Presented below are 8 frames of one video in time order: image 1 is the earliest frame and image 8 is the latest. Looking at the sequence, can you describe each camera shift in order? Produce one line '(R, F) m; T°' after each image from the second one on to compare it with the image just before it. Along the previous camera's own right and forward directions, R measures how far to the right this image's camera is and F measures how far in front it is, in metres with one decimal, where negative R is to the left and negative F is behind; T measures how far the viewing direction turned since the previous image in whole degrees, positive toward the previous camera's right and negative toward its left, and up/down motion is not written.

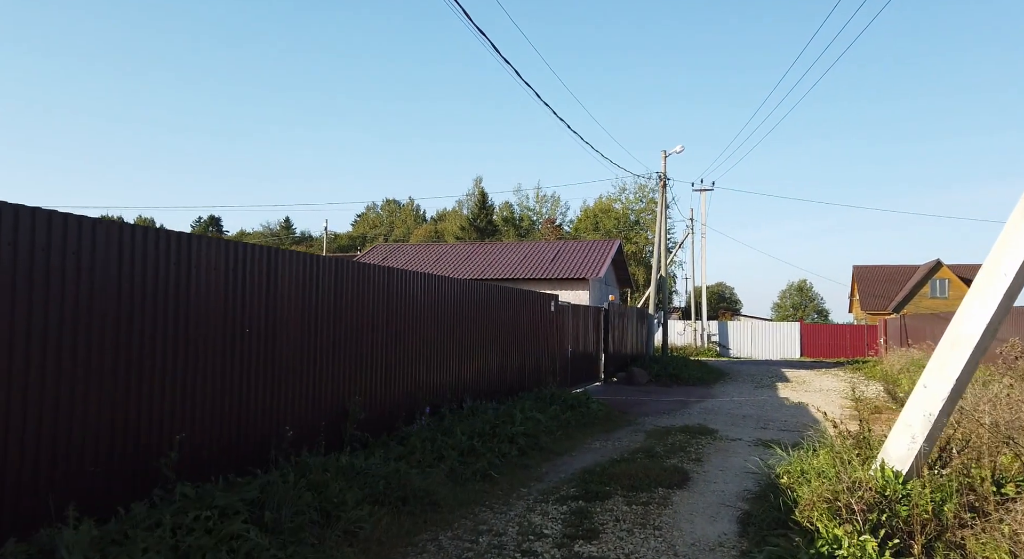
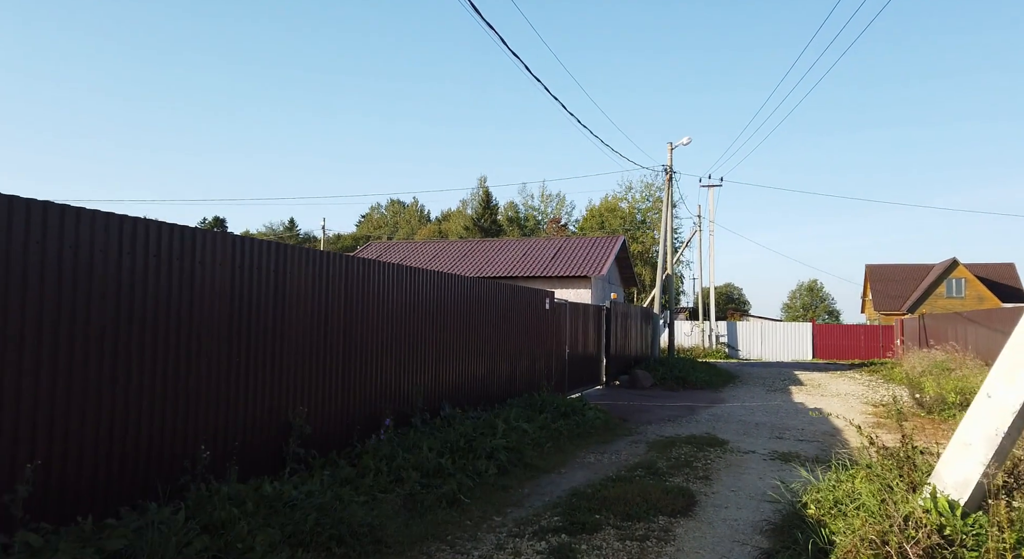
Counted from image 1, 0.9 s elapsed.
(+0.3, +1.0) m; -1°
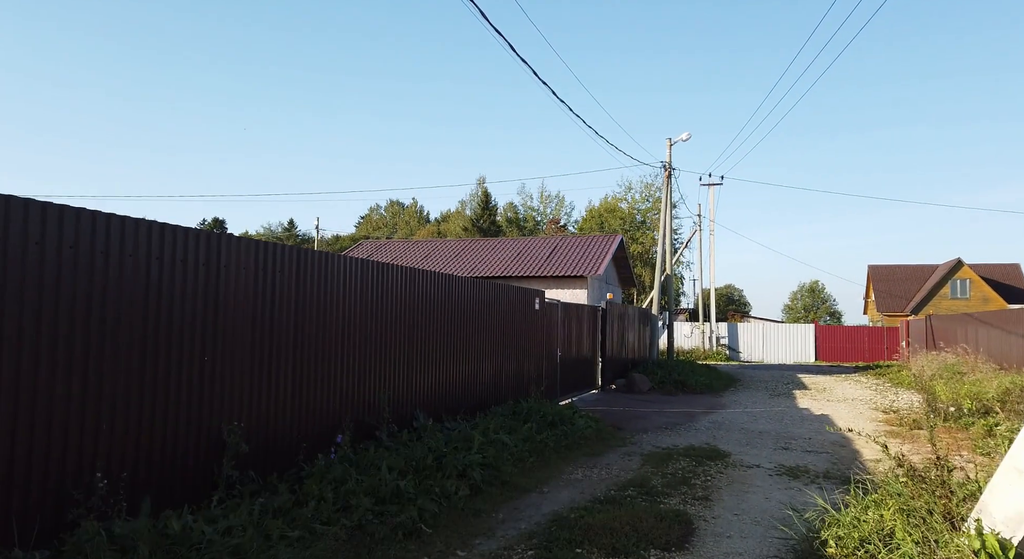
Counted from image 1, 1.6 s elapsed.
(+0.2, +0.7) m; 0°
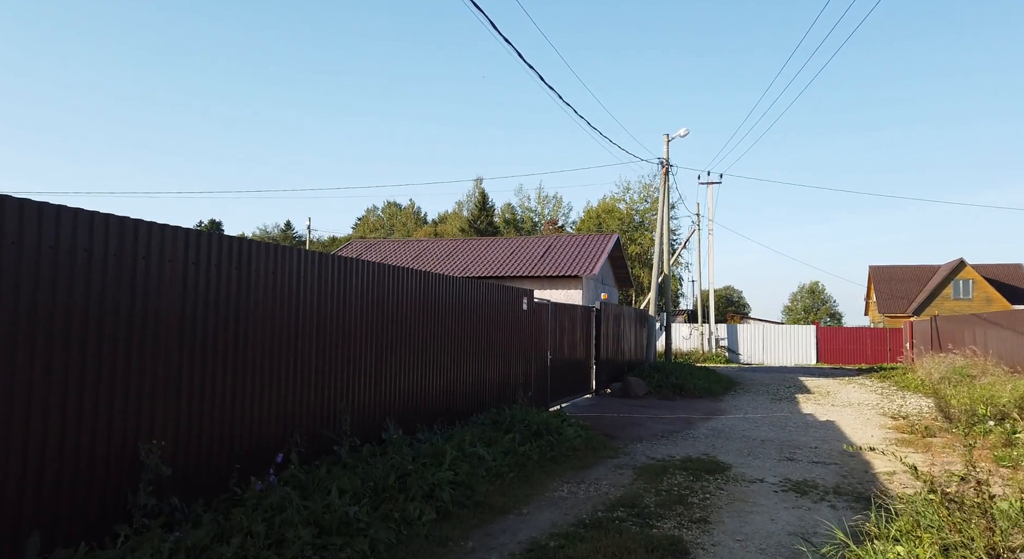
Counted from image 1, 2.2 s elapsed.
(+0.2, +0.6) m; 0°
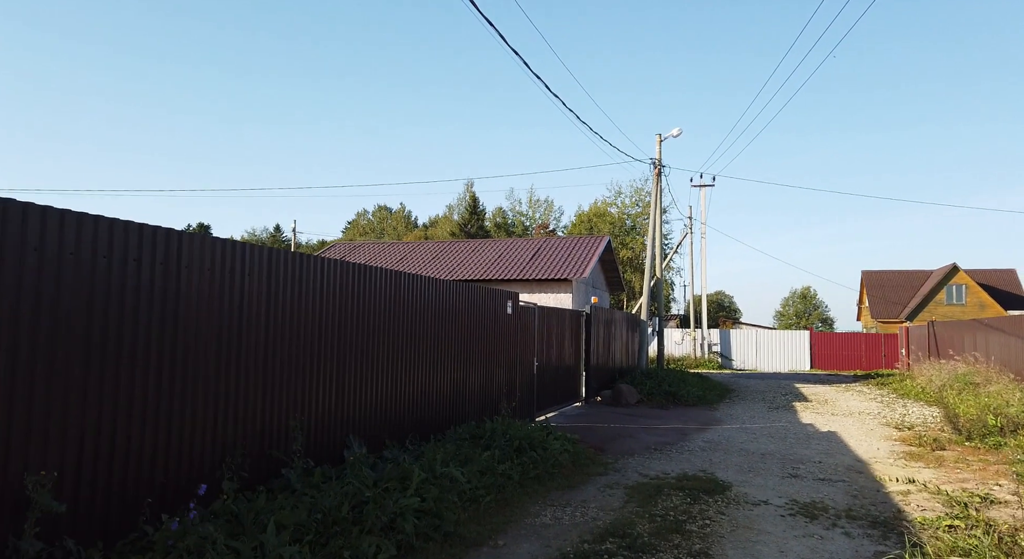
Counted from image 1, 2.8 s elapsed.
(+0.1, +0.6) m; +1°
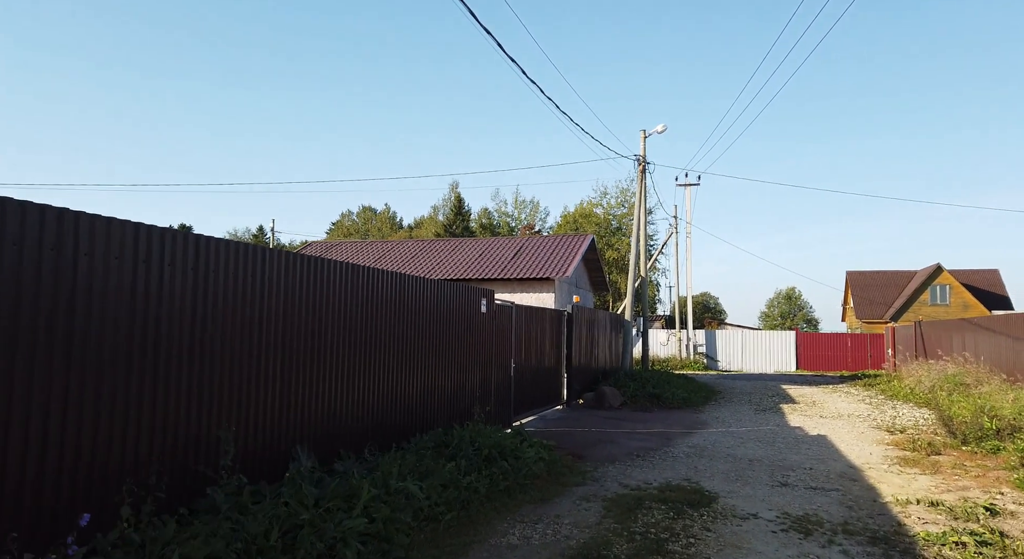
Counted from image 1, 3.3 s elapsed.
(+0.2, +0.5) m; +1°
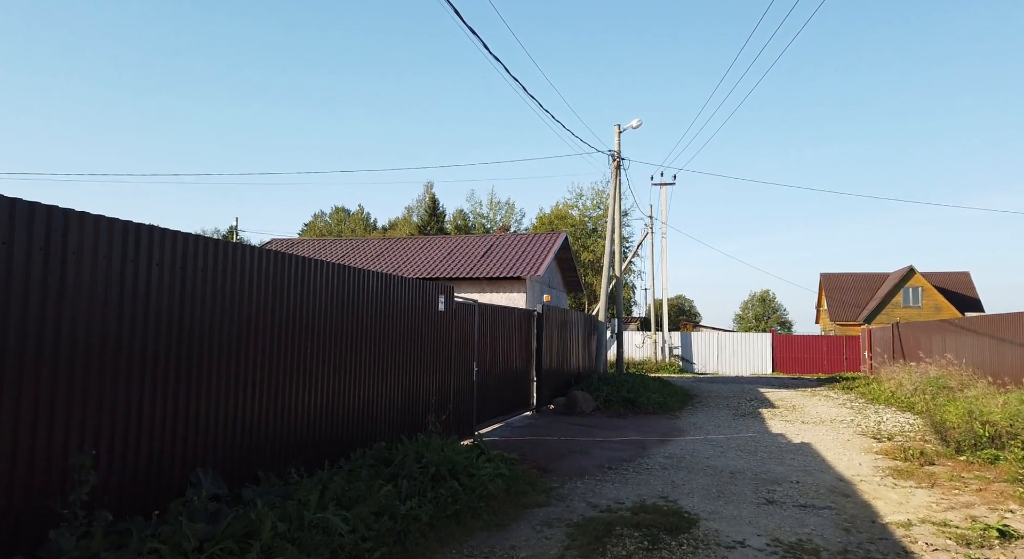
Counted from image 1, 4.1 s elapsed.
(+0.2, +0.8) m; +2°
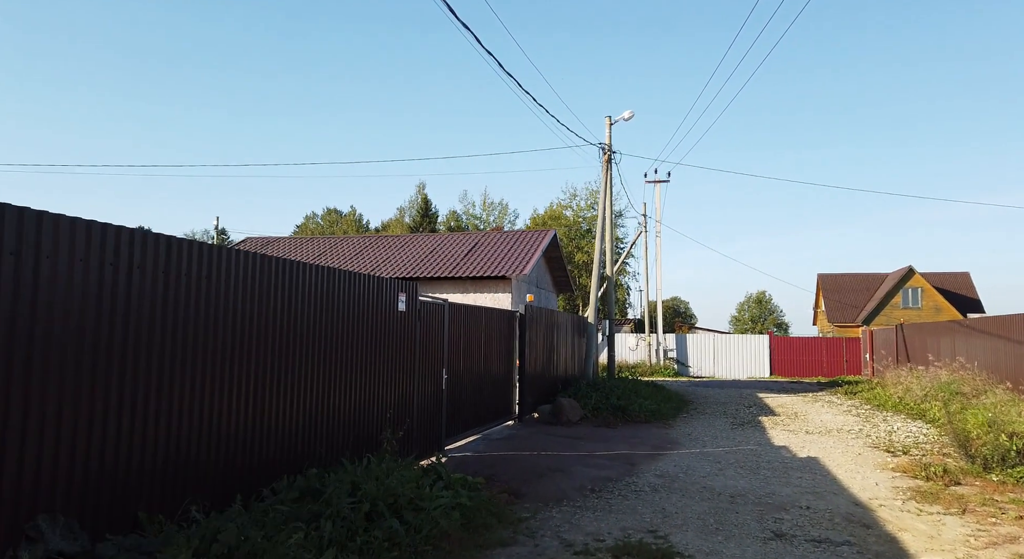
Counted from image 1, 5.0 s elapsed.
(+0.3, +1.0) m; 0°
